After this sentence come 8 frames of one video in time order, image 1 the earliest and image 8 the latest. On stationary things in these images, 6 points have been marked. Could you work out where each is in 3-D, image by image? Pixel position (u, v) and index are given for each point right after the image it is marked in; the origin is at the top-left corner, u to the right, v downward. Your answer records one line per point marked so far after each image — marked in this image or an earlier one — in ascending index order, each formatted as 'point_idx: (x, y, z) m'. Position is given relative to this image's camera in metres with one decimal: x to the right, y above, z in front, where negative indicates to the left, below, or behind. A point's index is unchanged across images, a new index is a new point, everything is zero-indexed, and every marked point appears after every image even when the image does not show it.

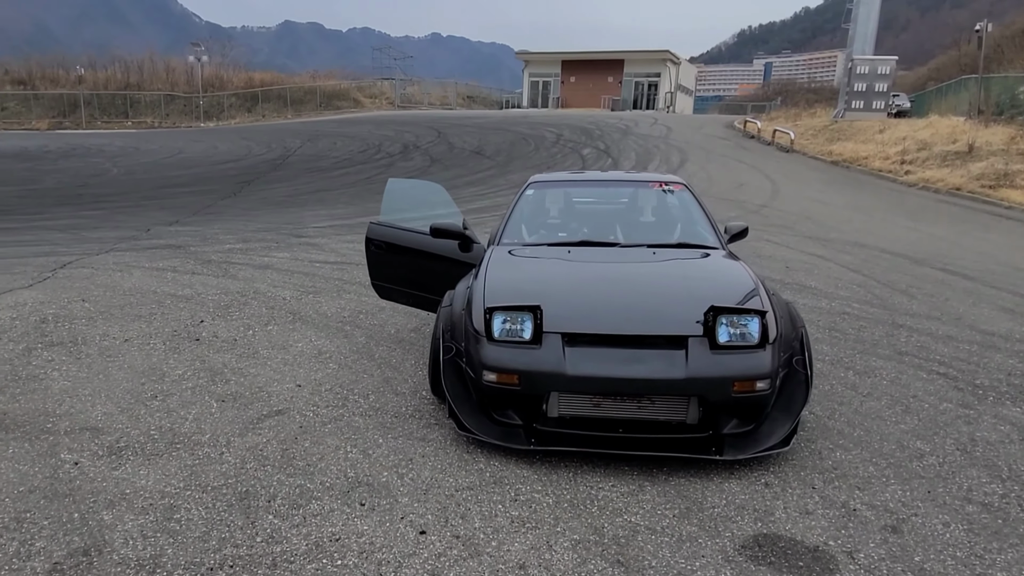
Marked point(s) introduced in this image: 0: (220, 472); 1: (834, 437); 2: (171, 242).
0: (-1.2, -0.8, +3.1) m
1: (+1.6, -0.7, +3.6) m
2: (-4.2, +0.6, +9.2) m
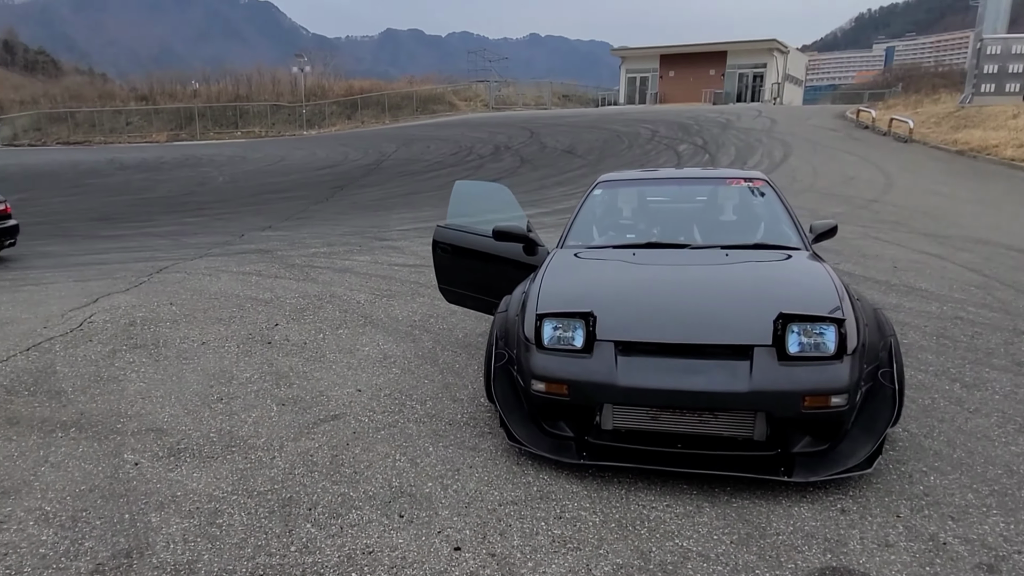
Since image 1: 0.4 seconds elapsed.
0: (-1.0, -0.8, +3.1) m
1: (+1.8, -0.7, +3.3) m
2: (-3.2, +0.5, +9.5) m
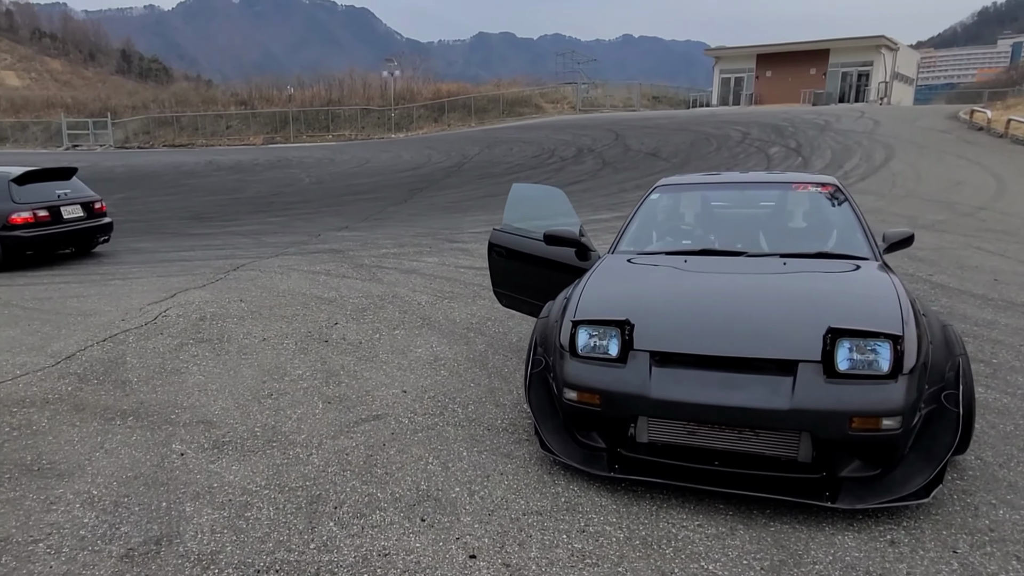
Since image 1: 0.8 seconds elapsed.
0: (-0.9, -0.8, +3.2) m
1: (+2.0, -0.8, +3.0) m
2: (-2.3, +0.5, +9.8) m
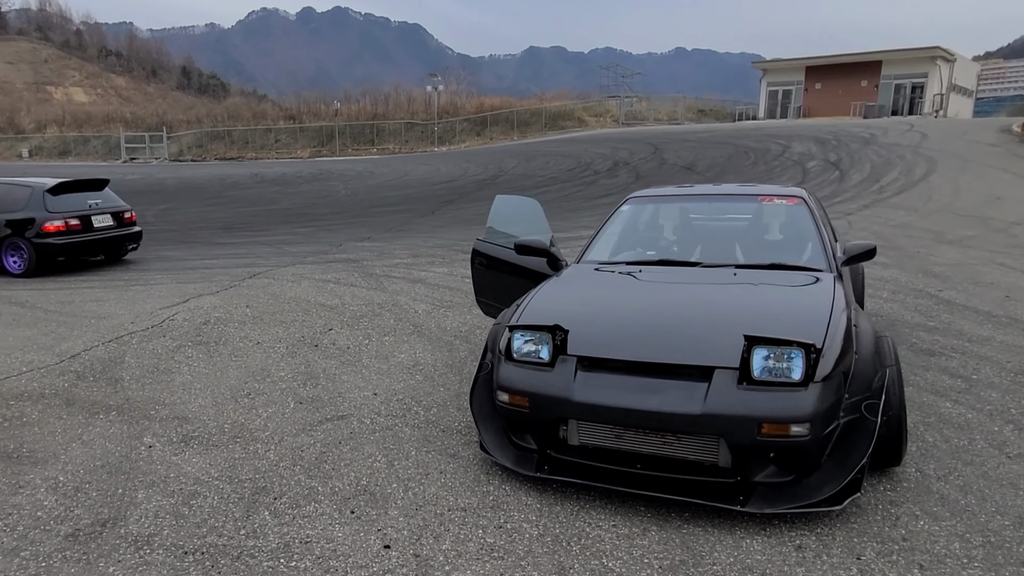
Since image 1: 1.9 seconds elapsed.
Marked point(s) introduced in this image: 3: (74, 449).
0: (-1.2, -0.8, +3.4) m
1: (+1.7, -0.9, +3.0) m
2: (-2.2, +0.4, +10.1) m
3: (-2.1, -0.8, +3.6) m
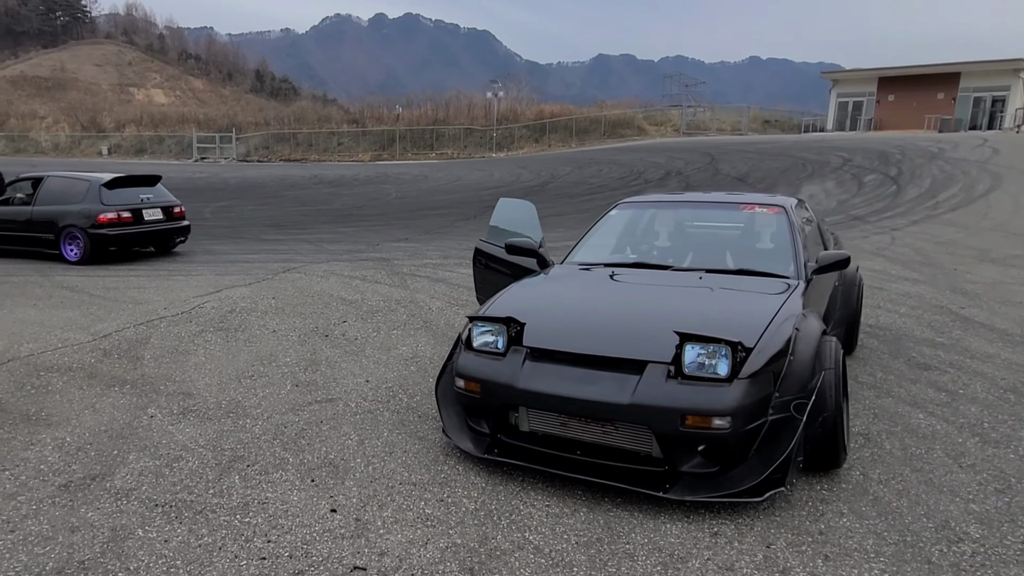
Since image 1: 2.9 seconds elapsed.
0: (-1.4, -0.7, +3.7) m
1: (+1.5, -0.9, +3.1) m
2: (-1.8, +0.4, +10.5) m
3: (-2.3, -0.7, +4.0) m
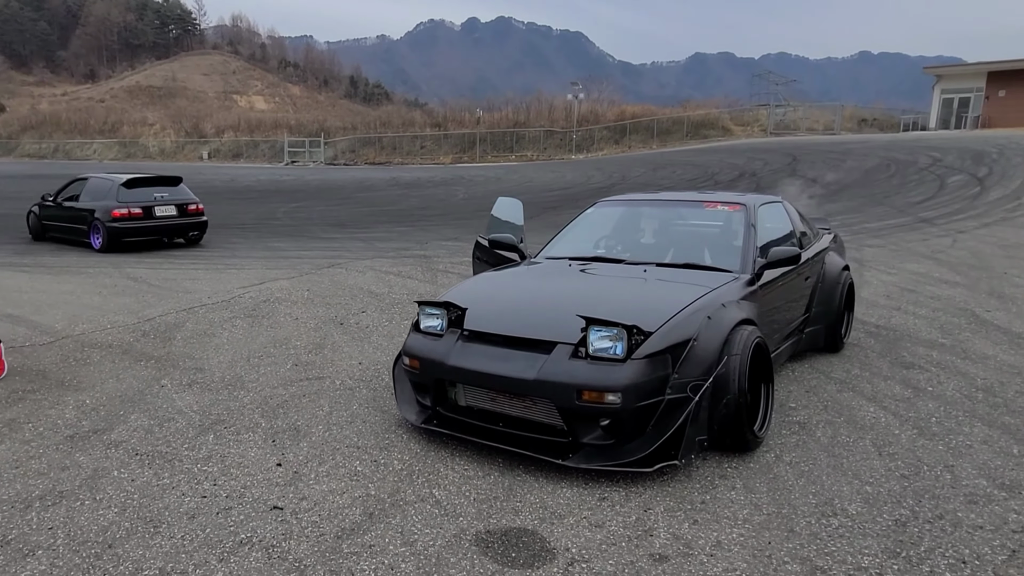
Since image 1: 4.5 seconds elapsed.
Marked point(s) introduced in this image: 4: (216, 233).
0: (-1.6, -0.7, +4.2) m
1: (+1.1, -0.9, +3.3) m
2: (-1.3, +0.5, +11.0) m
3: (-2.5, -0.6, +4.6) m
4: (-5.7, +1.1, +14.1) m
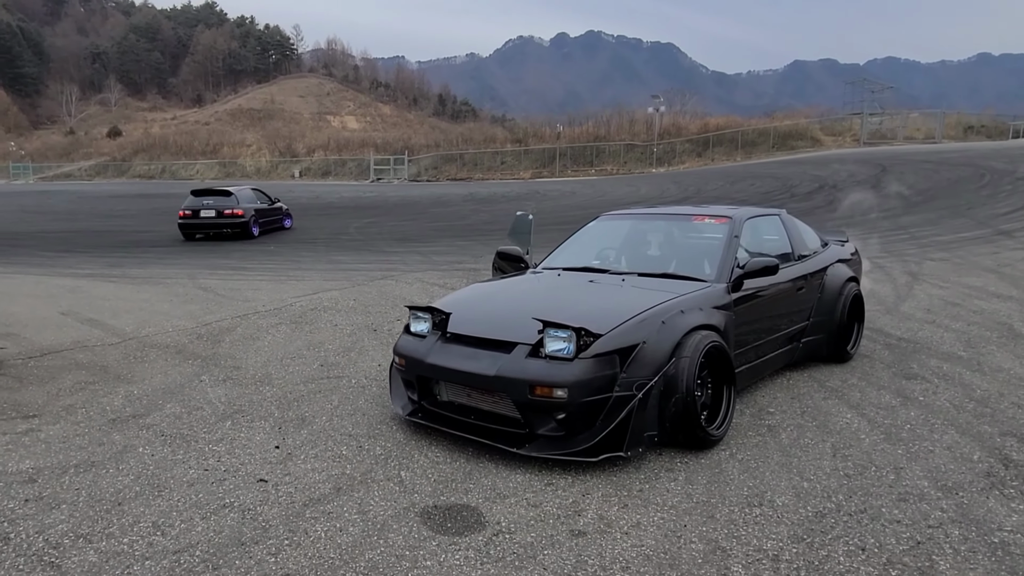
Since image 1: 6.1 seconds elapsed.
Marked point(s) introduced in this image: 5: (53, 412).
0: (-1.7, -0.7, +4.8) m
1: (+0.9, -0.9, +3.5) m
2: (-0.5, +0.3, +11.5) m
3: (-2.5, -0.6, +5.2) m
4: (-4.6, +0.9, +15.1) m
5: (-2.7, -0.7, +4.4) m
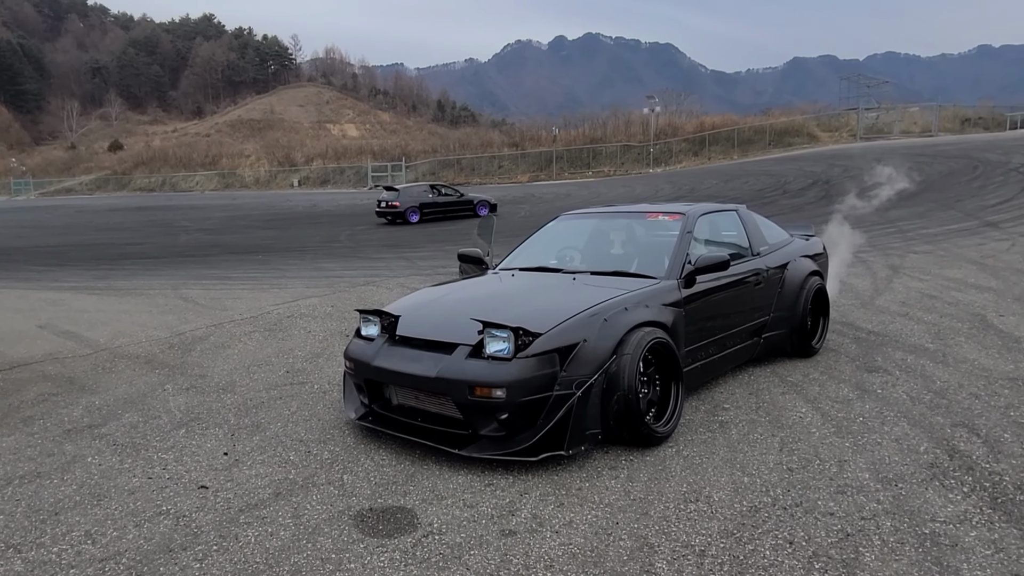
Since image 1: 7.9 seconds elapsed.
0: (-2.0, -0.8, +4.8) m
1: (+0.7, -0.9, +3.5) m
2: (-0.8, +0.3, +11.5) m
3: (-2.8, -0.7, +5.3) m
4: (-4.8, +0.7, +15.2) m
5: (-3.0, -0.8, +4.4) m
